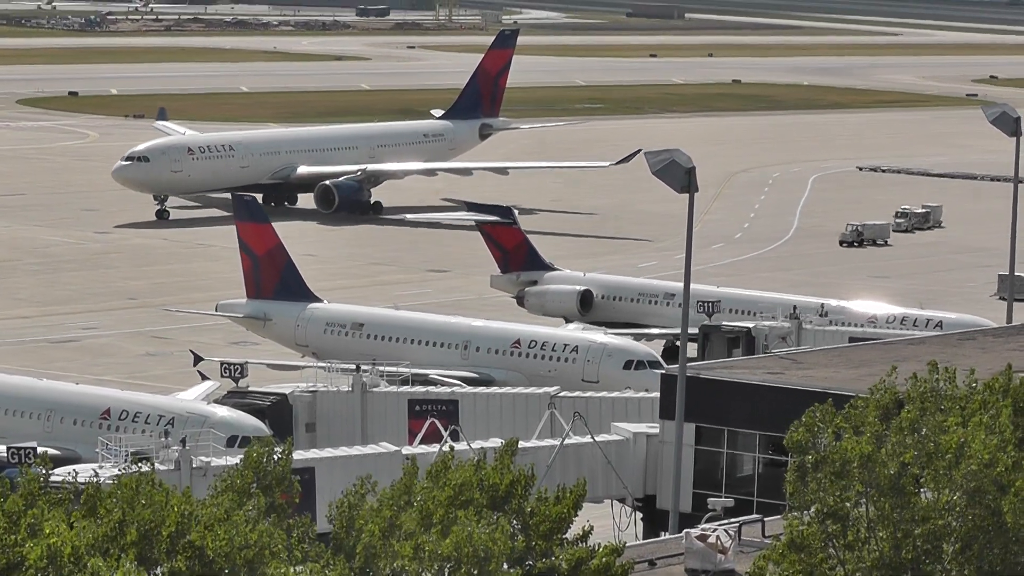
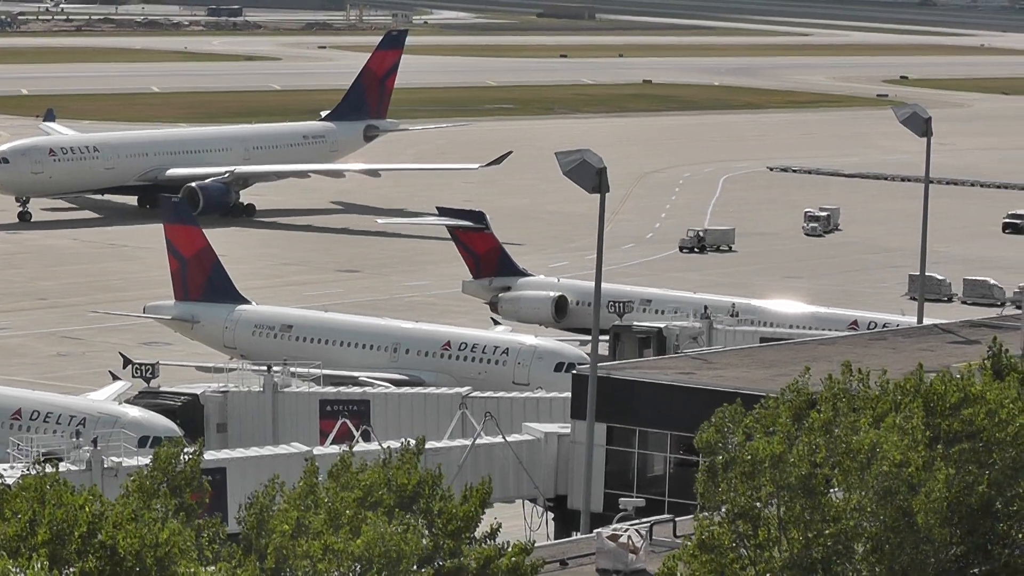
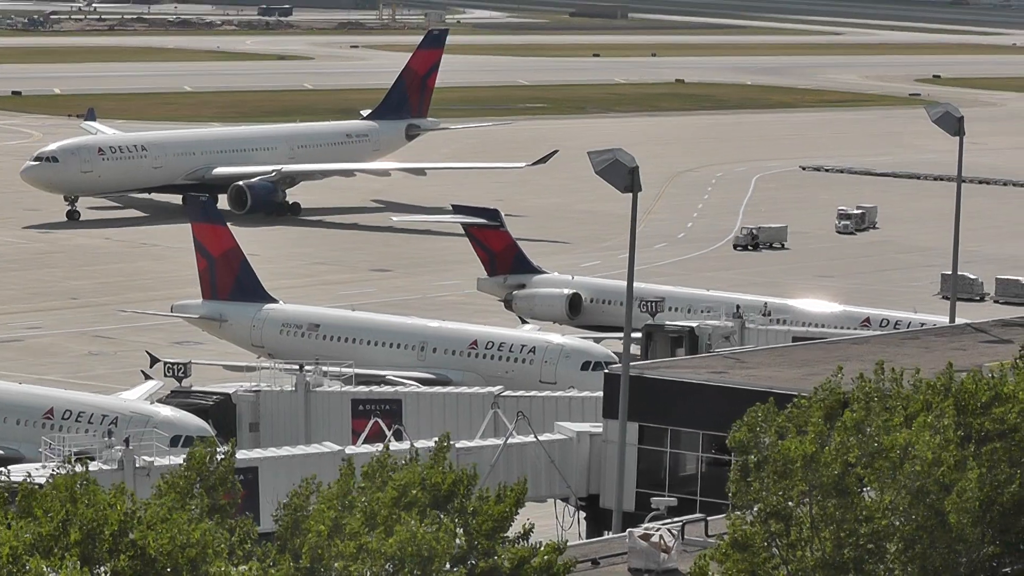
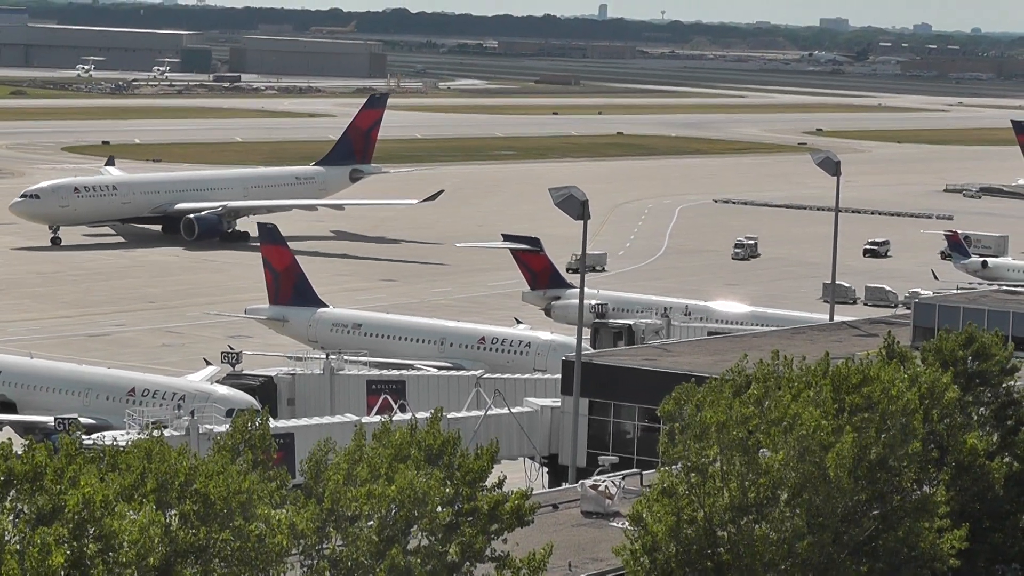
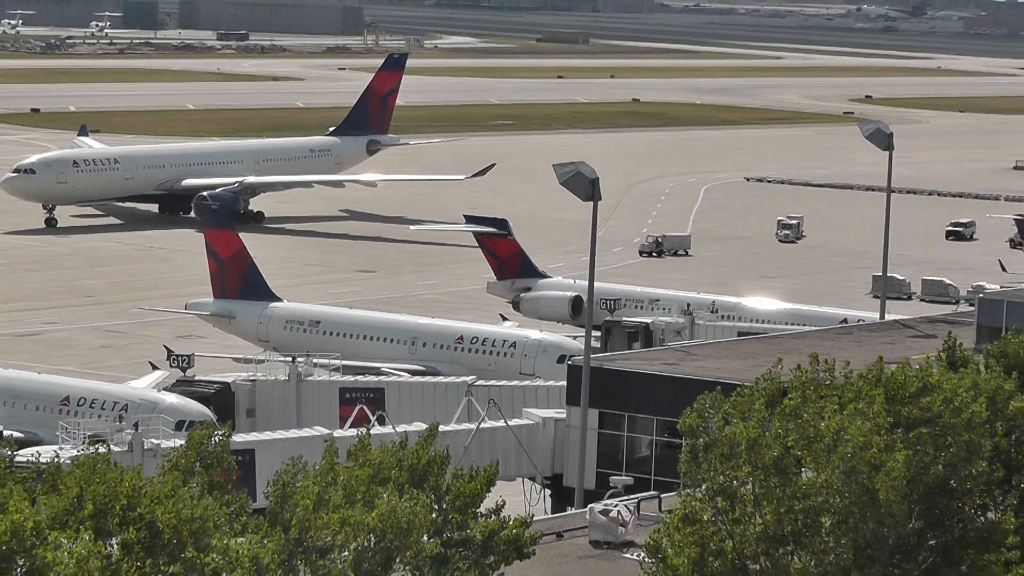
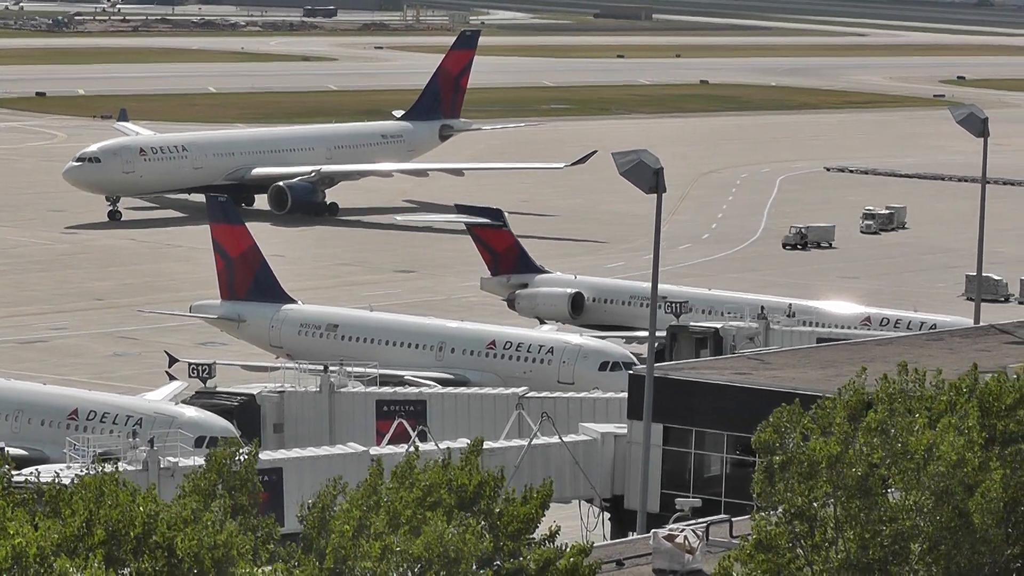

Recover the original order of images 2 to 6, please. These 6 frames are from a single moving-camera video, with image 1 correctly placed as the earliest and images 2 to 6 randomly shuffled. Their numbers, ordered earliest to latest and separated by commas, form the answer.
6, 3, 2, 5, 4
